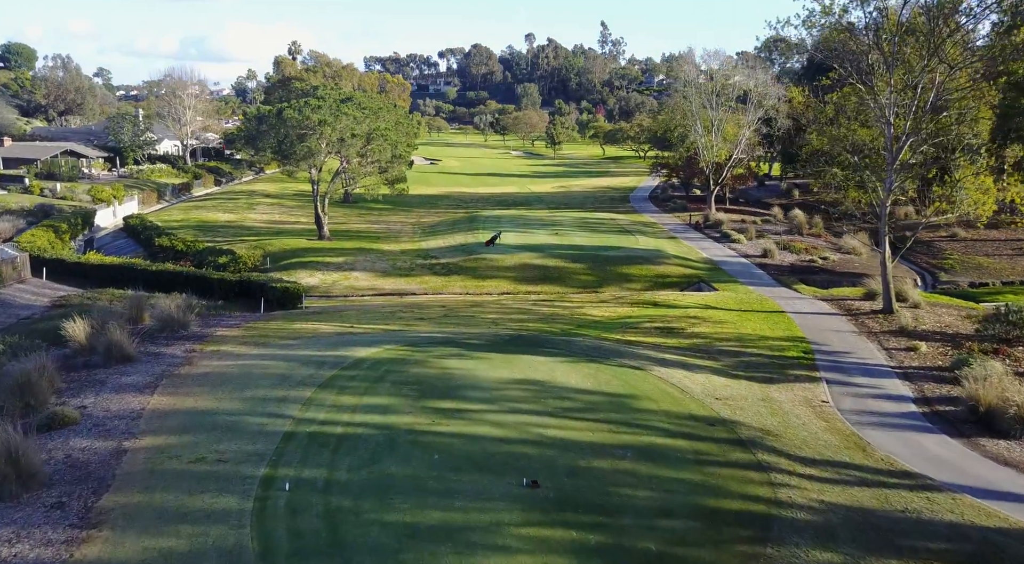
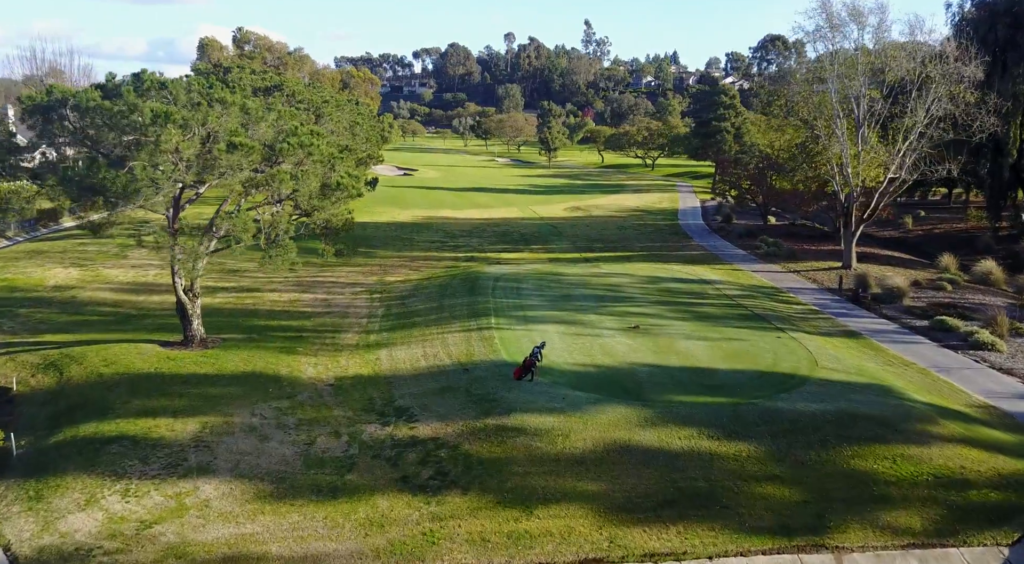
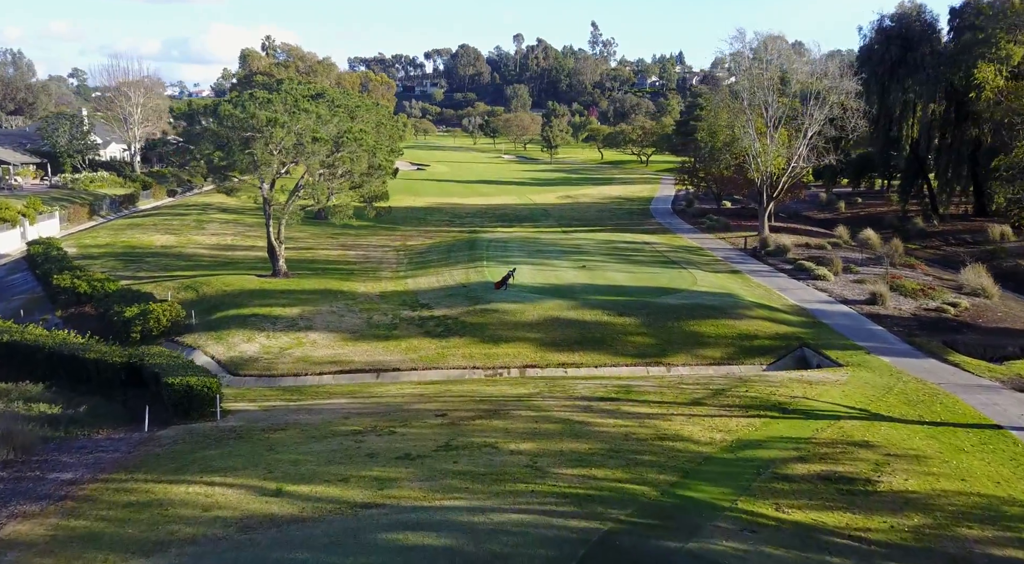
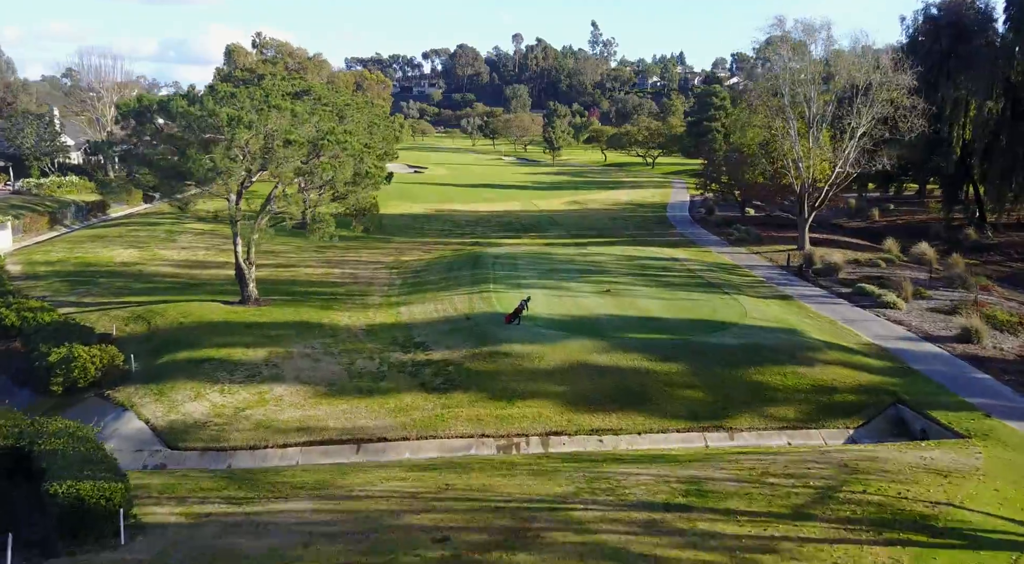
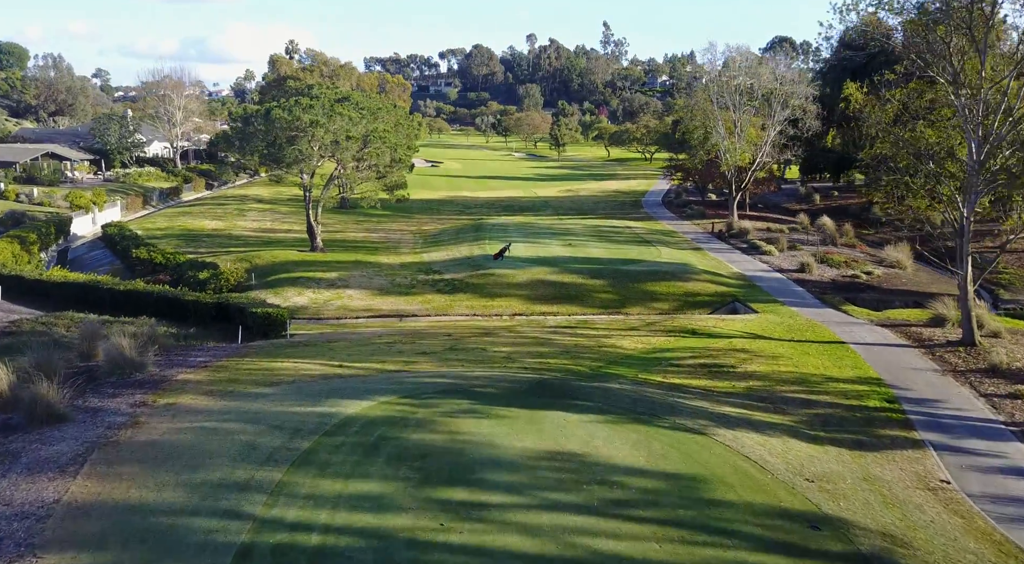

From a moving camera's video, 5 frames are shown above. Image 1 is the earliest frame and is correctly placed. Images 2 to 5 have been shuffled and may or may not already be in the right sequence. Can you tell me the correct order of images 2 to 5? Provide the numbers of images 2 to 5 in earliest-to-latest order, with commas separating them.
5, 3, 4, 2
